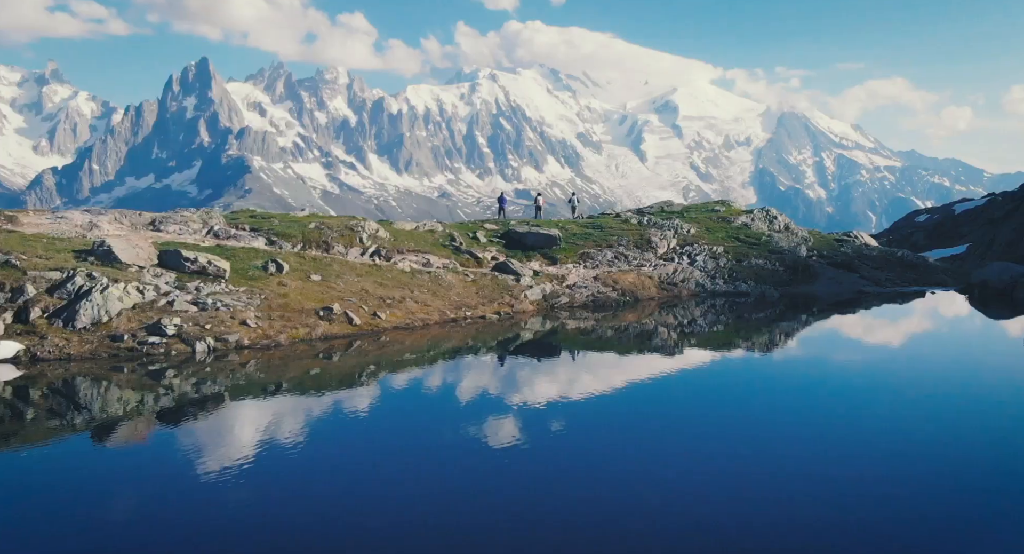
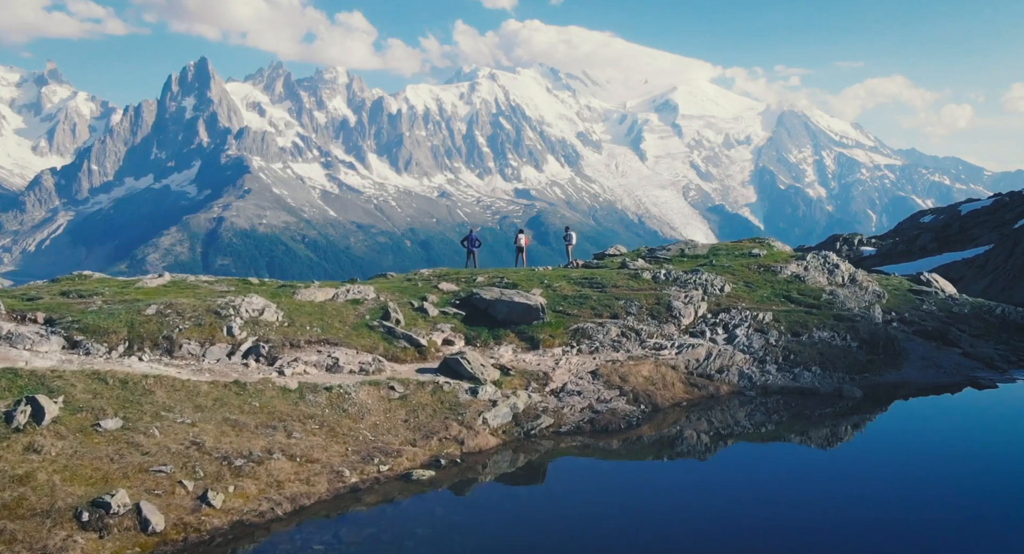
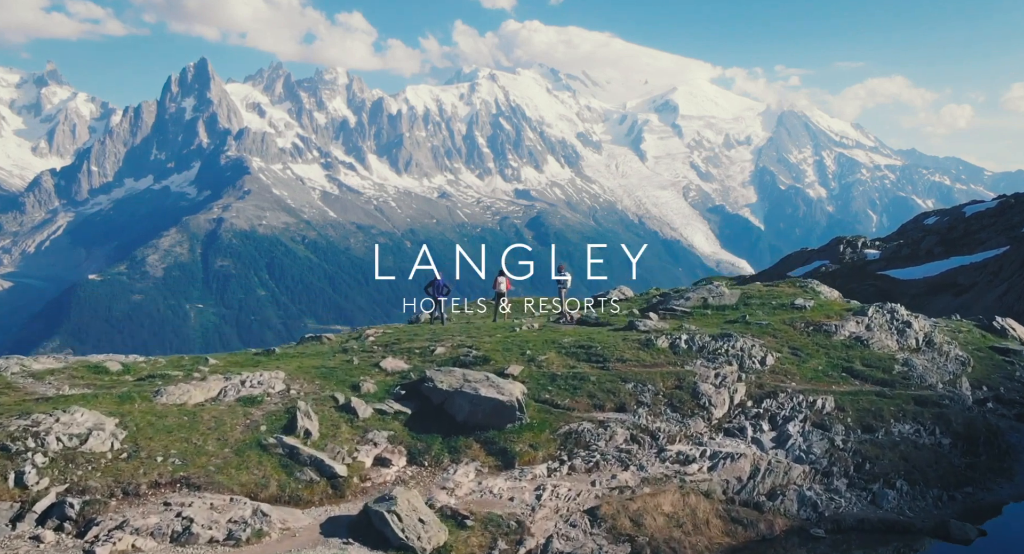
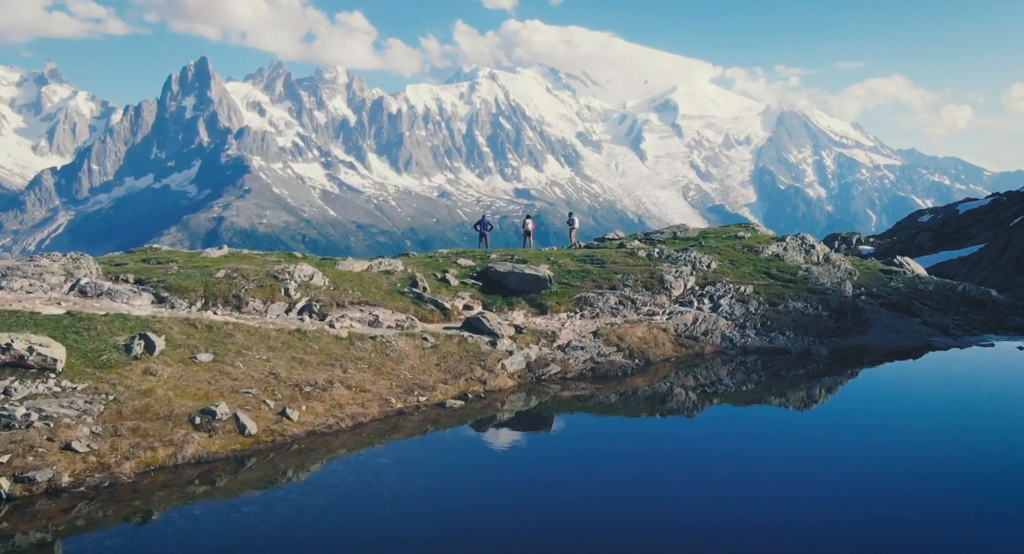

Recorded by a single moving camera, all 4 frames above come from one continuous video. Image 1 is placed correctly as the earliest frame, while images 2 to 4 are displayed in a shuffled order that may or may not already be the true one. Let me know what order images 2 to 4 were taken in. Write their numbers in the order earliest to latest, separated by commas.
4, 2, 3
